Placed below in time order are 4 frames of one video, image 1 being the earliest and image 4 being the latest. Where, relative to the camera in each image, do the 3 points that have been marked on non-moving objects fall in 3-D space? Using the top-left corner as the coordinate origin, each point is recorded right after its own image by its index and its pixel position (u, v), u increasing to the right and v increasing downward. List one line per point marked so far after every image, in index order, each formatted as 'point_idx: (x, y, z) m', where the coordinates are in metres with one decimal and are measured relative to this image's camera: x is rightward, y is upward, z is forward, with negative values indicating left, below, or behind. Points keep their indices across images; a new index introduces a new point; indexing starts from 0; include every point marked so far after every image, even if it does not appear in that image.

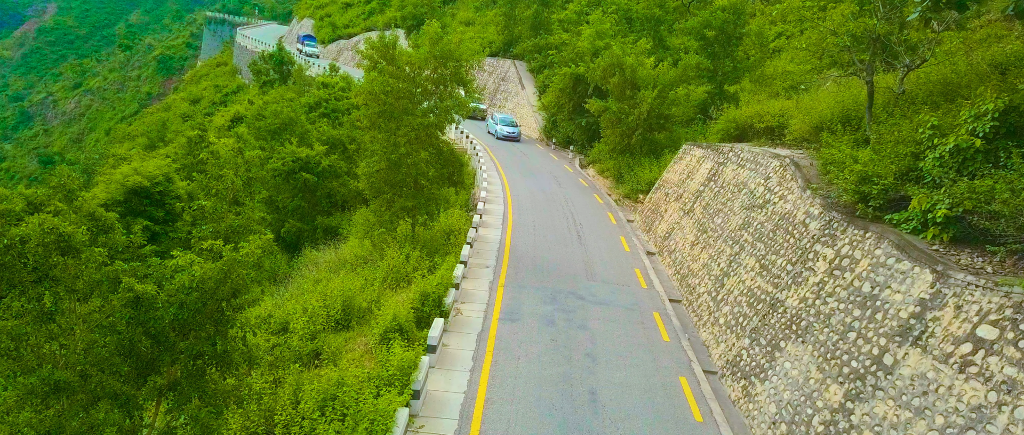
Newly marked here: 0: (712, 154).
0: (+5.8, +1.8, +19.7) m
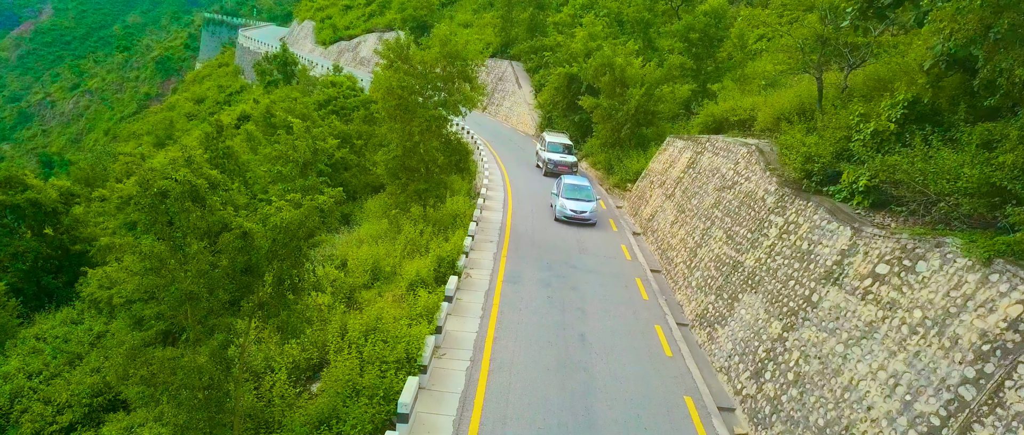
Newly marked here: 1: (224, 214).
0: (+5.8, +2.4, +22.0) m
1: (-3.8, 0.0, +9.0) m
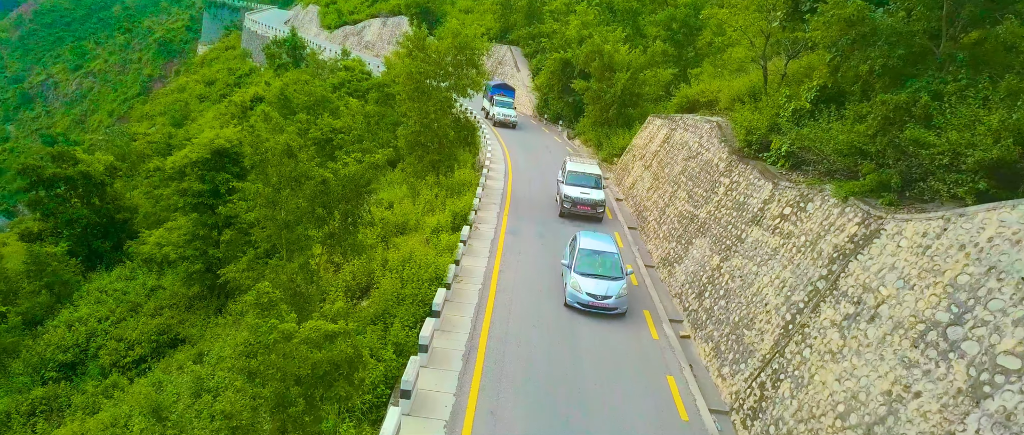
0: (+5.8, +3.6, +25.5) m
1: (-3.8, +0.9, +12.5) m
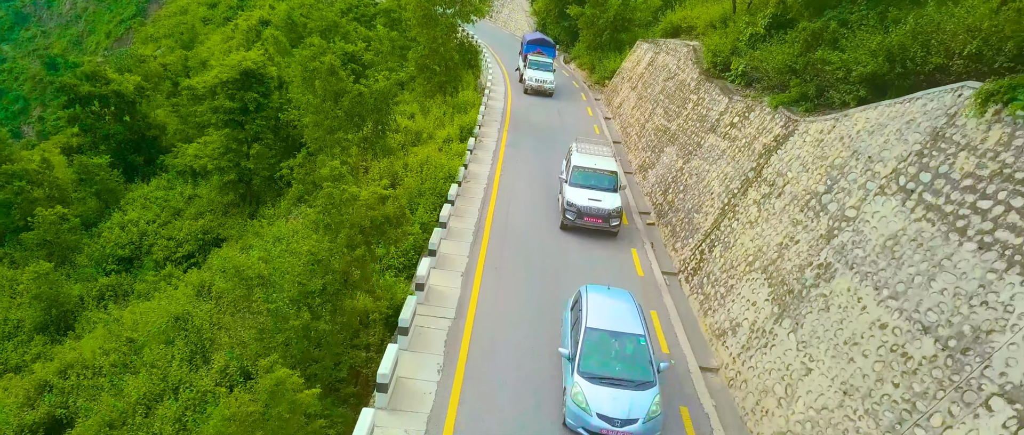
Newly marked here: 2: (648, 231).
0: (+5.8, +7.1, +28.1) m
1: (-3.8, +3.0, +15.4) m
2: (+3.4, -0.3, +17.0) m
